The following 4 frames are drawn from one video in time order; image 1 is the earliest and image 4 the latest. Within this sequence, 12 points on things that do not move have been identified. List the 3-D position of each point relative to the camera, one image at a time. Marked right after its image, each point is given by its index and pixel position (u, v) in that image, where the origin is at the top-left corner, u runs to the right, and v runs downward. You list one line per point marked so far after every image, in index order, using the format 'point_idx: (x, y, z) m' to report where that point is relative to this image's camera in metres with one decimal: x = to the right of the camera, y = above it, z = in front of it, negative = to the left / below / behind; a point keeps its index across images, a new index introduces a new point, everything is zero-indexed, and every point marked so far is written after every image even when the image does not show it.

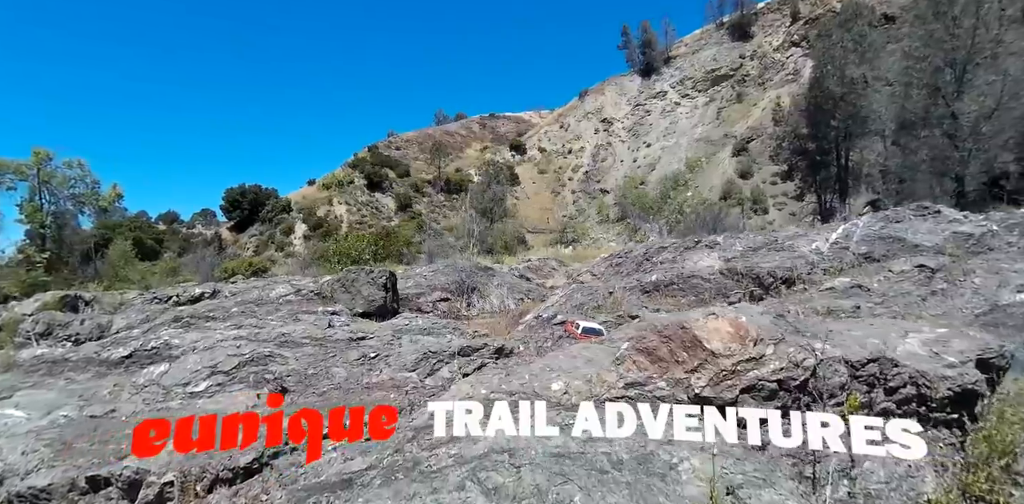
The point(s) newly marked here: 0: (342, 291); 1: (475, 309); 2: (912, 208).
0: (-5.5, -1.3, +16.6) m
1: (-1.4, -2.0, +18.0) m
2: (+9.4, +1.0, +12.0) m
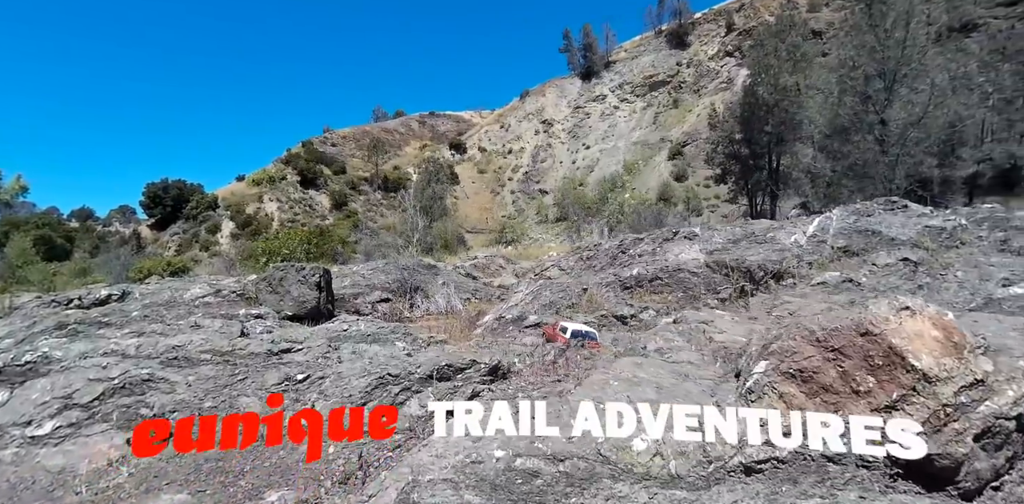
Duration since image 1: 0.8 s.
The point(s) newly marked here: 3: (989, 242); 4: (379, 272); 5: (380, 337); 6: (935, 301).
0: (-6.9, -1.1, +14.6) m
1: (-3.0, -1.8, +16.4) m
2: (+8.5, +1.1, +11.7) m
3: (+9.1, +0.2, +9.7) m
4: (-4.6, -0.7, +18.0) m
5: (-2.1, -1.4, +8.2) m
6: (+6.6, -0.8, +8.0) m
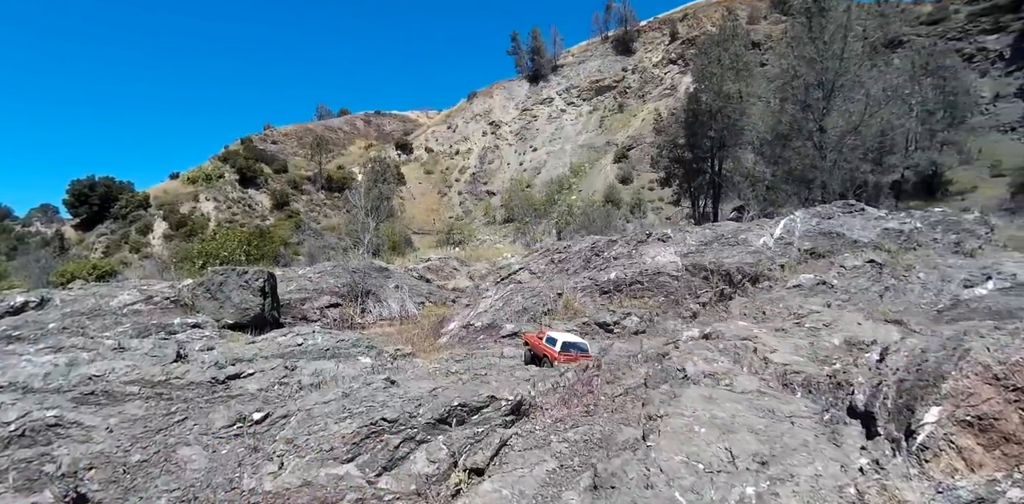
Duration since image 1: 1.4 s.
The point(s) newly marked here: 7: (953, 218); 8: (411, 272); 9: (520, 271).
0: (-8.0, -1.2, +13.3) m
1: (-4.3, -1.9, +15.5) m
2: (+7.6, +1.1, +11.9) m
3: (+8.5, +0.1, +10.0) m
4: (-6.0, -0.7, +16.9) m
5: (-2.5, -1.5, +7.4) m
6: (+6.2, -0.8, +8.1) m
7: (+9.3, +0.7, +10.8) m
8: (-3.9, -0.7, +19.4) m
9: (+0.2, -0.4, +10.3) m
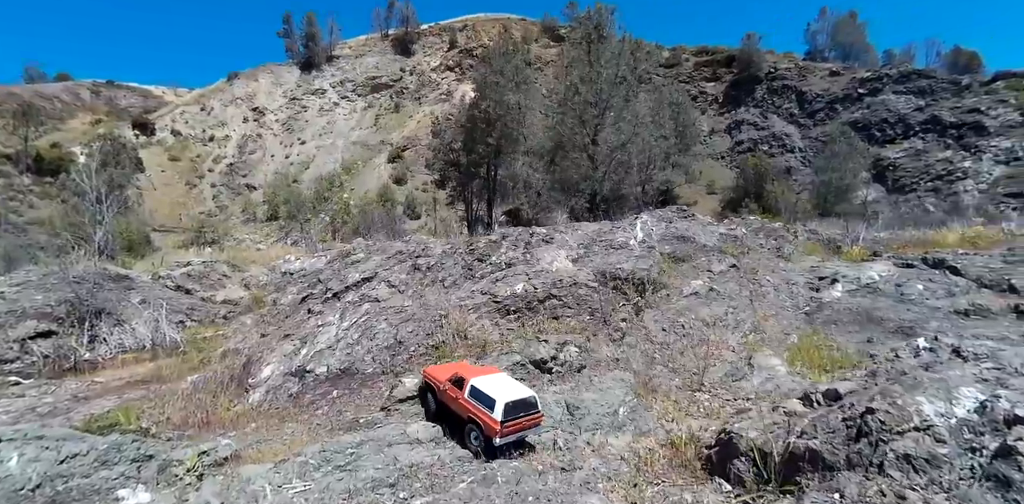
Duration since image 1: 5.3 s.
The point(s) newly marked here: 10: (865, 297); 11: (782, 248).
0: (-10.8, -1.3, +6.9) m
1: (-8.4, -2.0, +10.5) m
2: (+3.9, +1.0, +12.2) m
3: (+5.5, +0.1, +10.8) m
4: (-10.6, -0.9, +11.1) m
5: (-3.4, -1.6, +3.8) m
6: (+4.2, -0.9, +8.1) m
7: (+5.9, +0.6, +11.8) m
8: (-9.7, -0.8, +14.2) m
9: (-2.2, -0.5, +7.6) m
10: (+5.6, -0.7, +8.2) m
11: (+5.8, +0.1, +10.9) m
